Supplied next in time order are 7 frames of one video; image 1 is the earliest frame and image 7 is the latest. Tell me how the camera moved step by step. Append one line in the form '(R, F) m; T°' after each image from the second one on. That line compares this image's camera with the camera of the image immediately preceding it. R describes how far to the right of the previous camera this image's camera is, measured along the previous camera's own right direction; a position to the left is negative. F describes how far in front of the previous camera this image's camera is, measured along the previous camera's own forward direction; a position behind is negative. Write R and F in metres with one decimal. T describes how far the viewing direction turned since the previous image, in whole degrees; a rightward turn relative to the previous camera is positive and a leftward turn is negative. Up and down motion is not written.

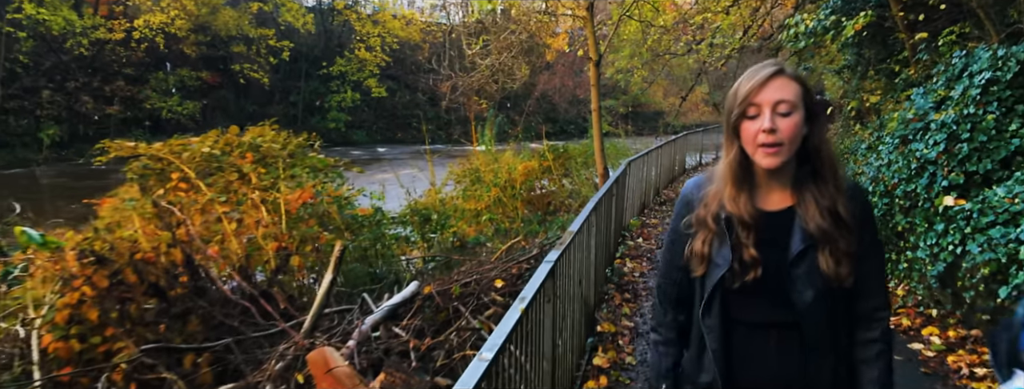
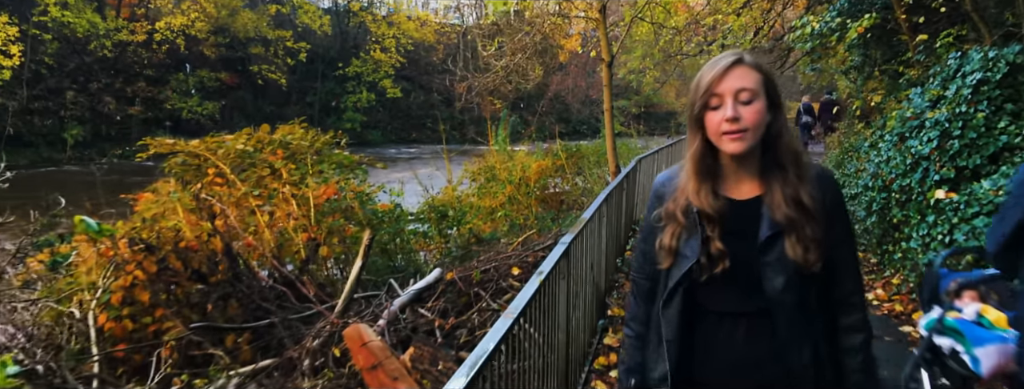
(0.0, -0.3) m; -1°
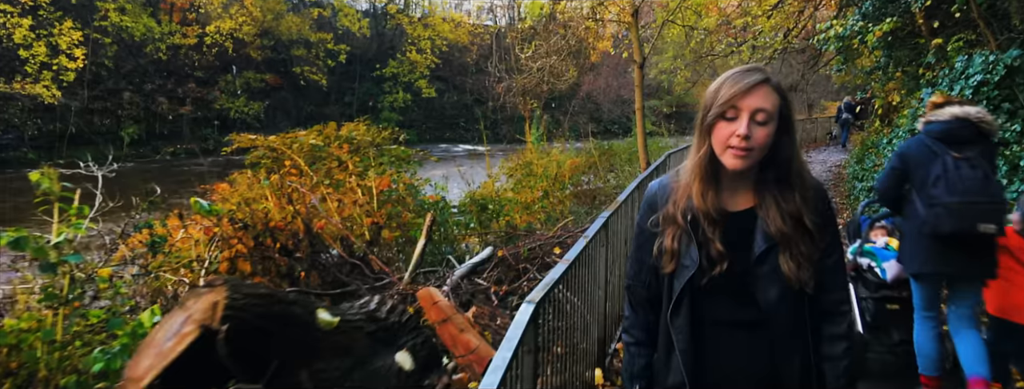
(-0.1, -0.7) m; -3°
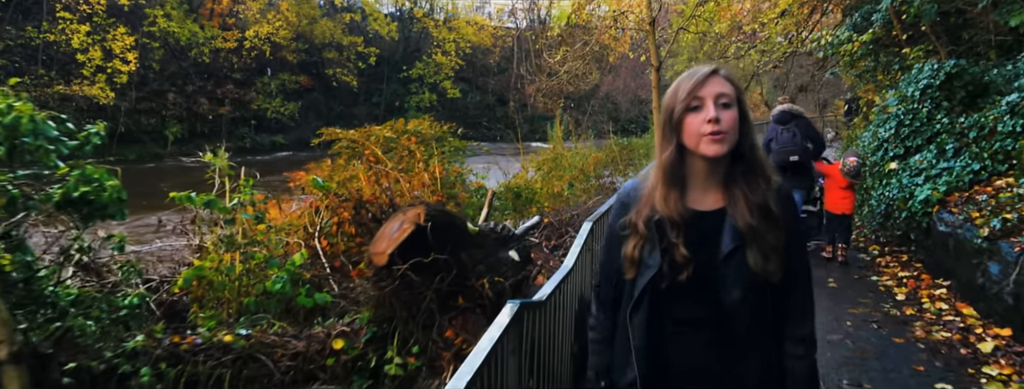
(-0.3, -1.6) m; -1°
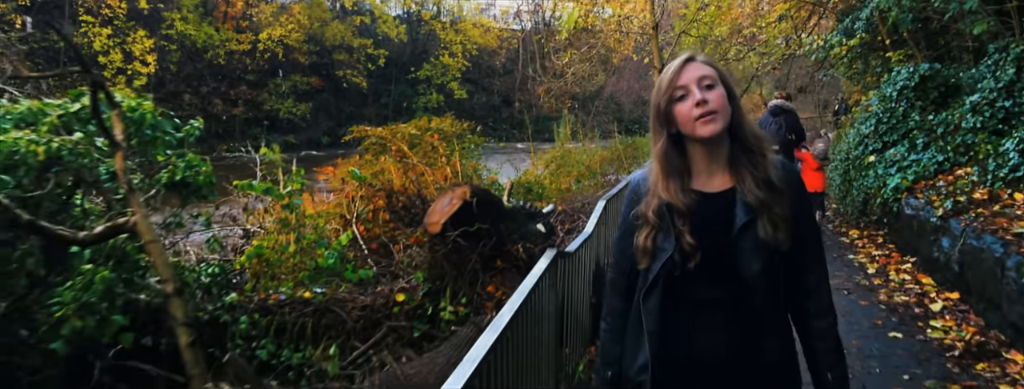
(-0.2, -0.8) m; 0°
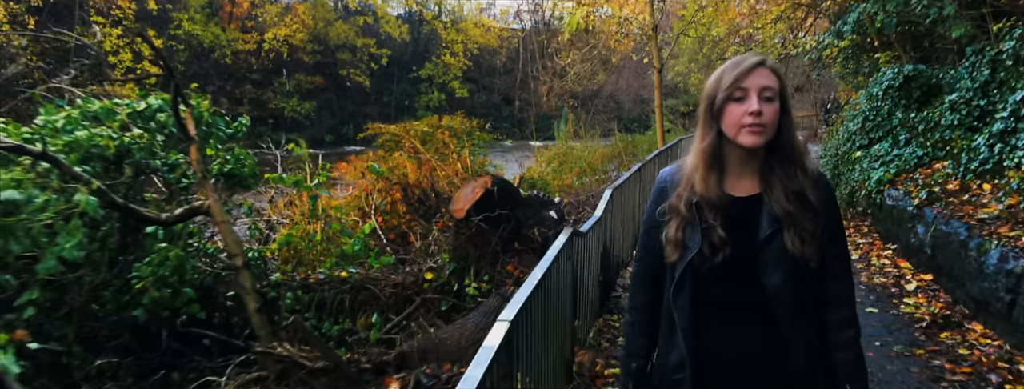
(-0.1, -0.5) m; 0°
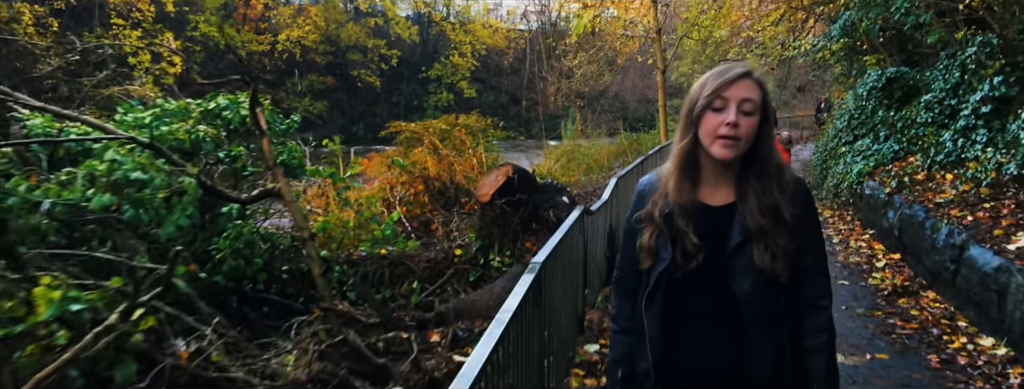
(-0.1, -0.8) m; 0°
